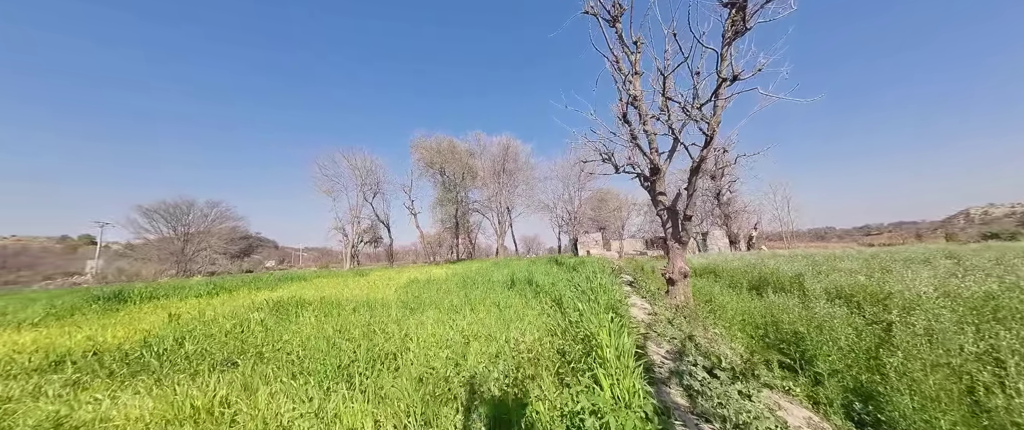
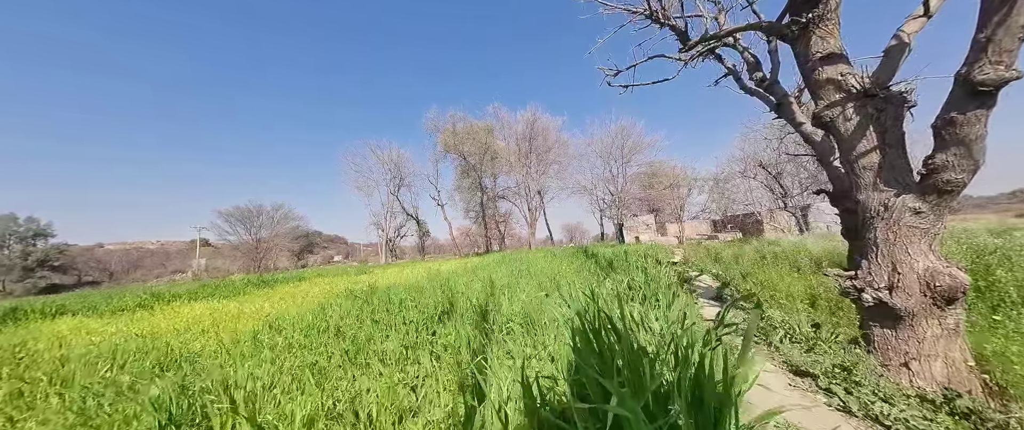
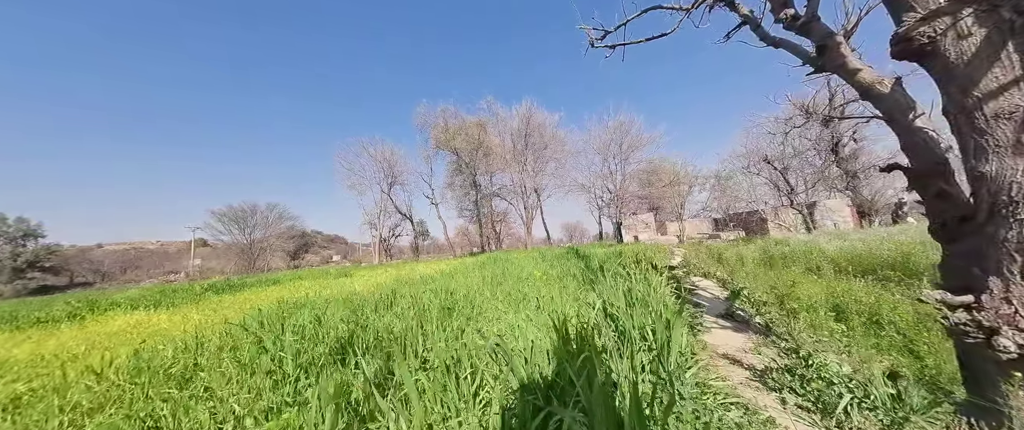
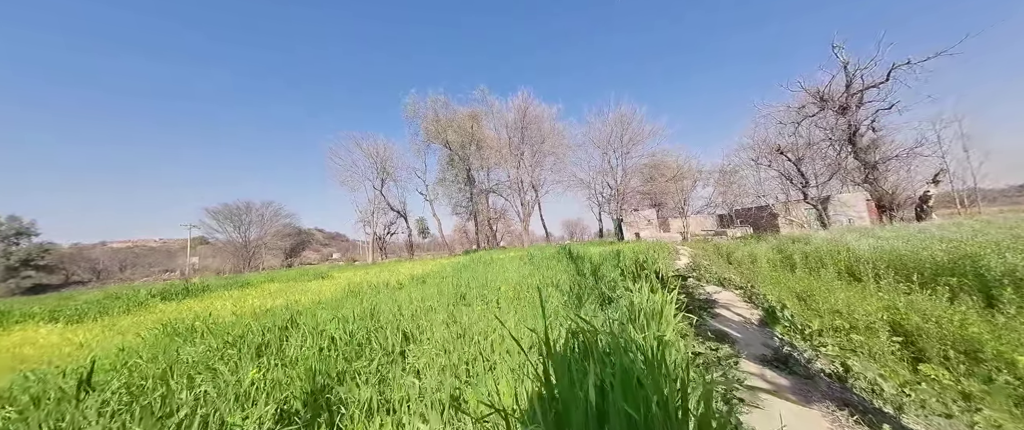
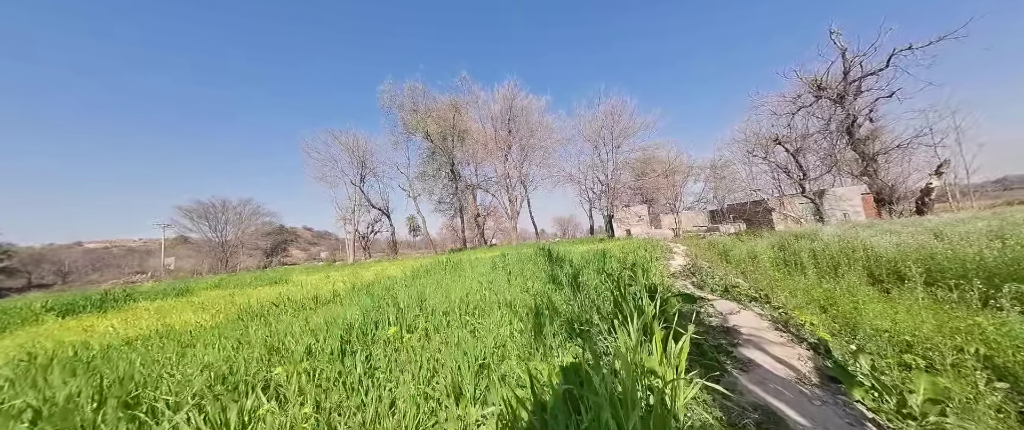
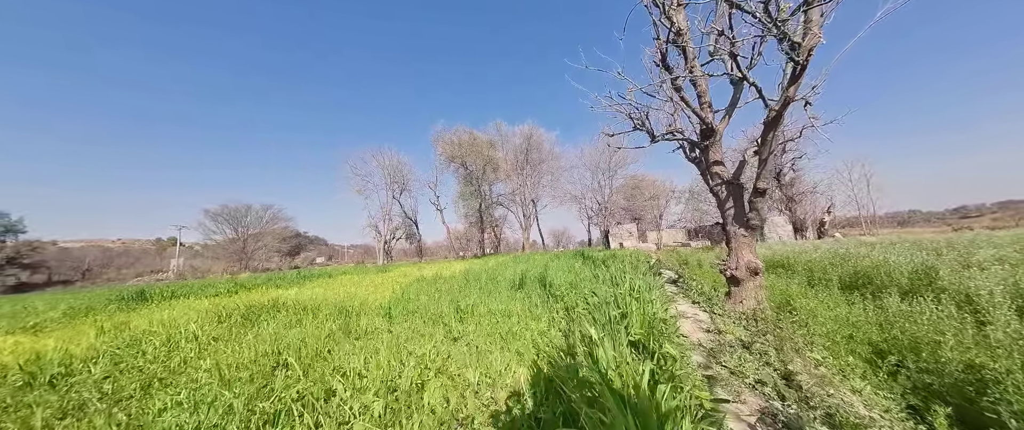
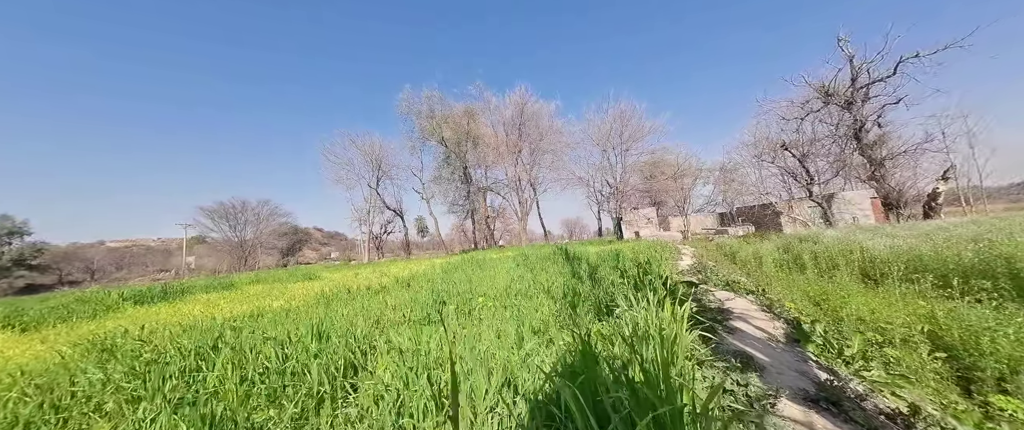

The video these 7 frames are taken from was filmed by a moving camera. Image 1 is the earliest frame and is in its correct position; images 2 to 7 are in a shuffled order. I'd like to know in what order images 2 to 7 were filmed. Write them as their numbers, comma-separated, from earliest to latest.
6, 2, 3, 4, 7, 5
